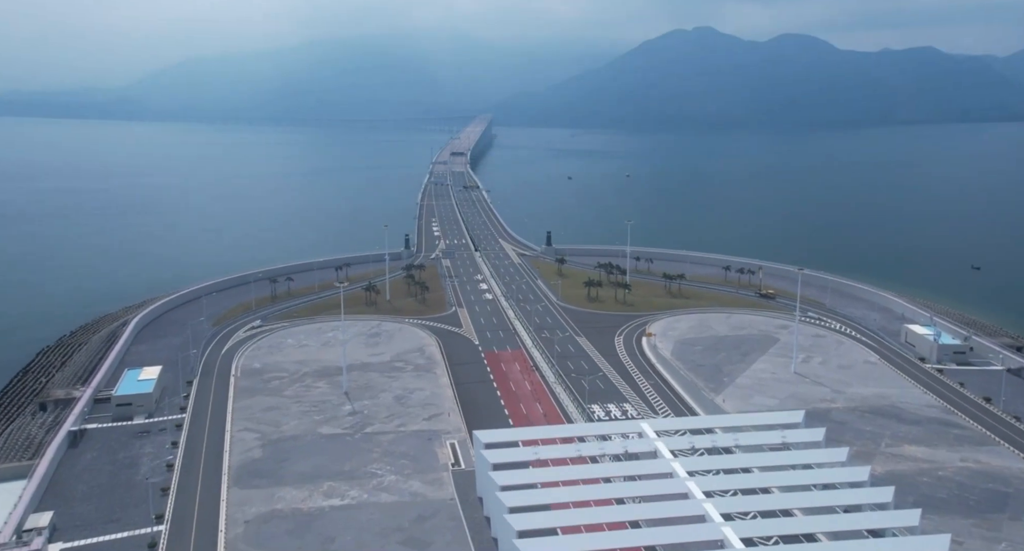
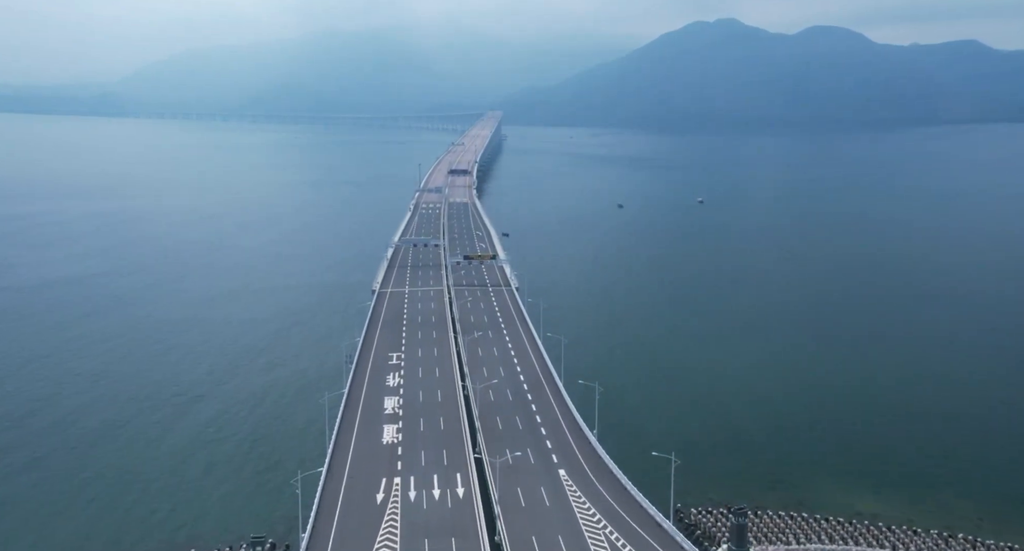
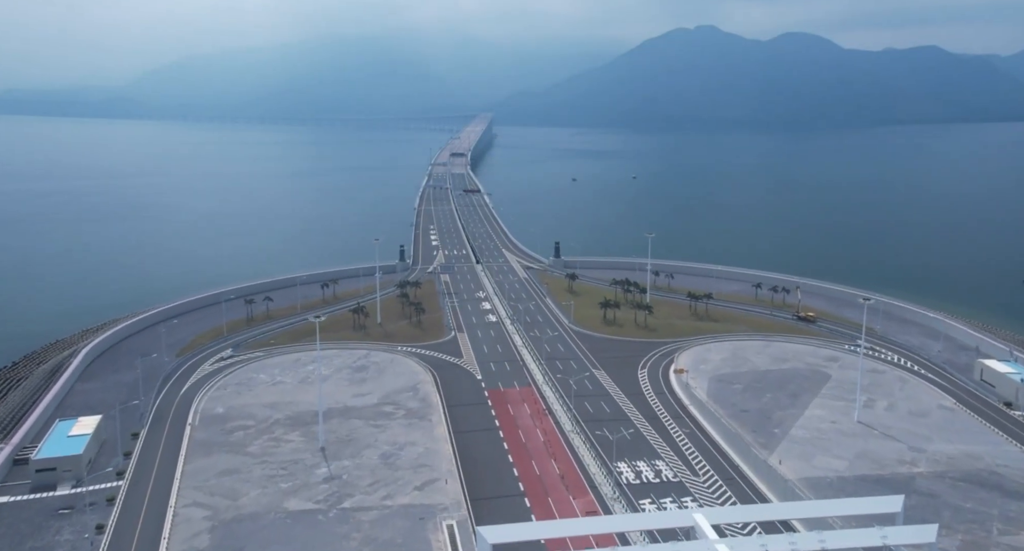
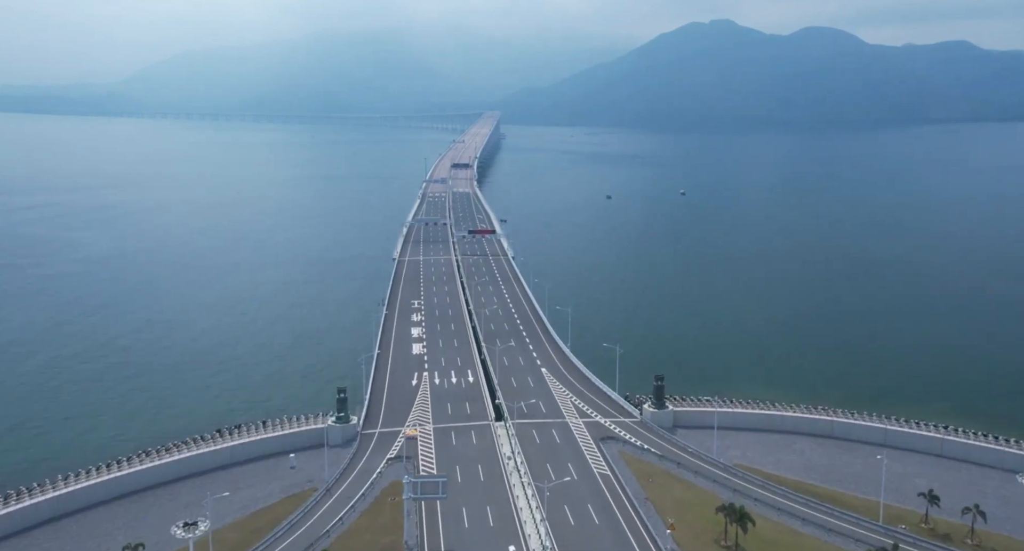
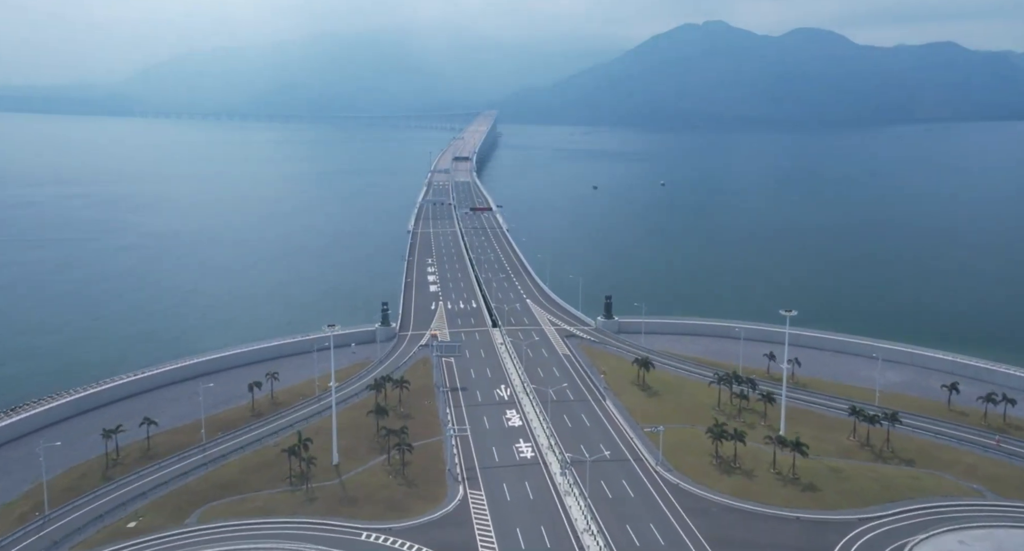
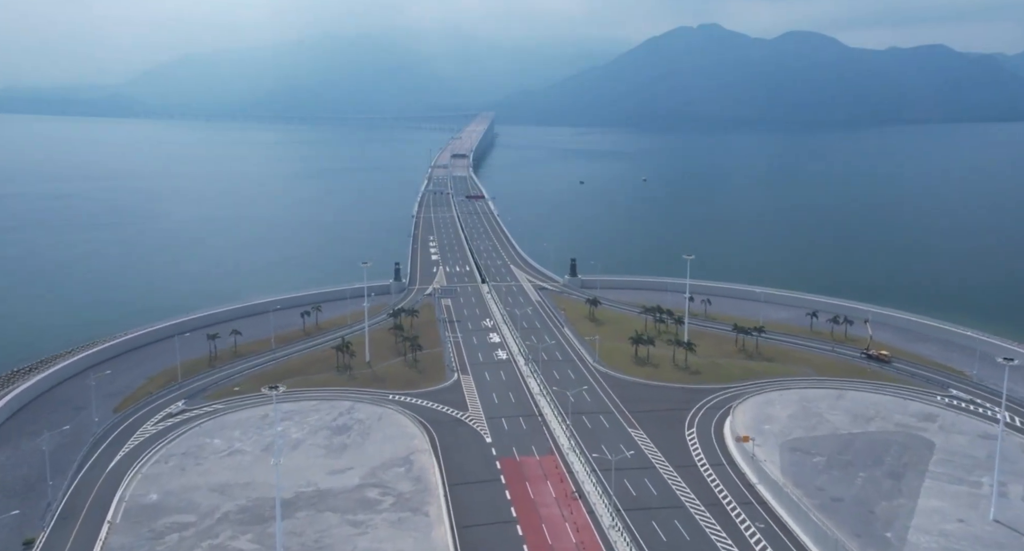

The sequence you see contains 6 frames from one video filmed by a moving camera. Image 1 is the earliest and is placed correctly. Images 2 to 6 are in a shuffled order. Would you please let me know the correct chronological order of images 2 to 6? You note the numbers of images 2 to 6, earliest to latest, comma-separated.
3, 6, 5, 4, 2
